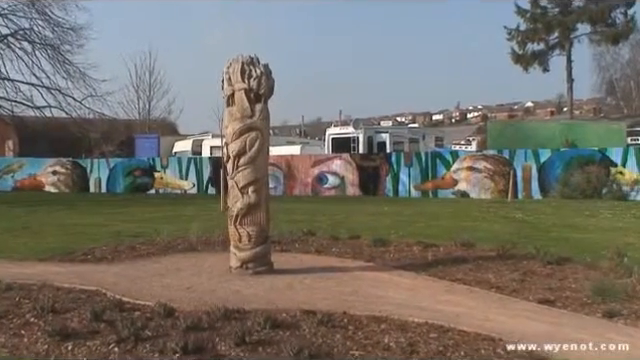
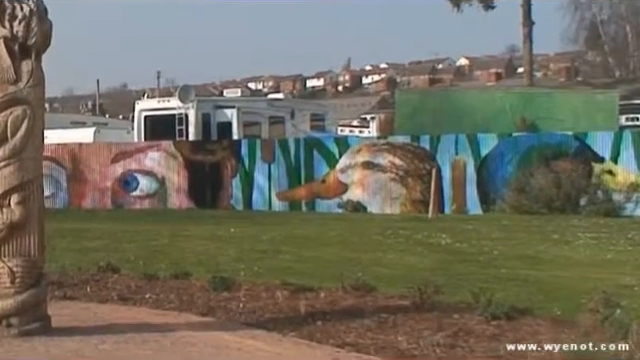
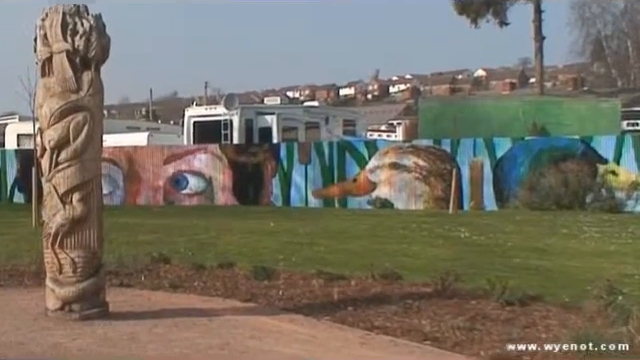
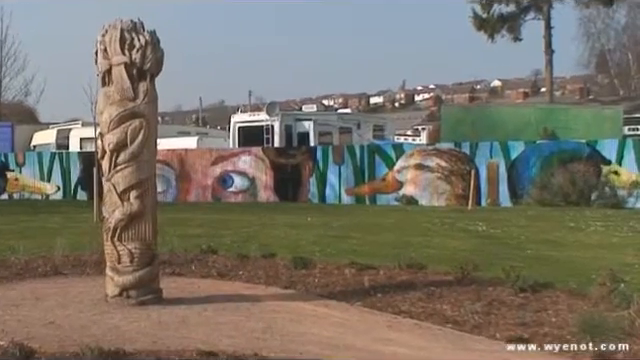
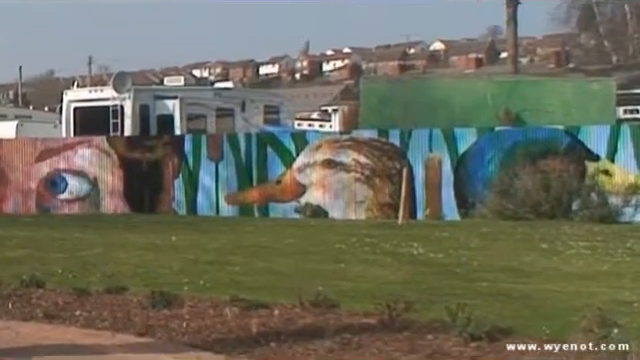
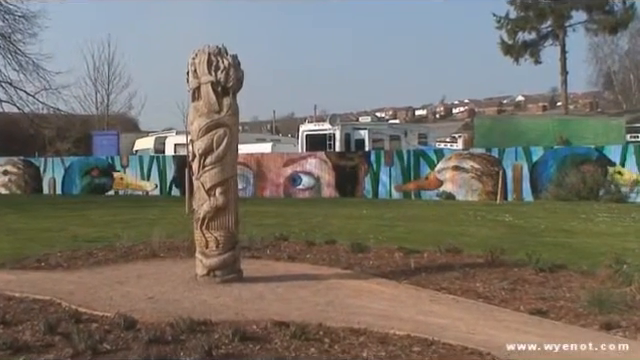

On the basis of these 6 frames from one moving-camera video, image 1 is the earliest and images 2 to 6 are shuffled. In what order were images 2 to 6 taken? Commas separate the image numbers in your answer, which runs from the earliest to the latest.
6, 4, 3, 2, 5
